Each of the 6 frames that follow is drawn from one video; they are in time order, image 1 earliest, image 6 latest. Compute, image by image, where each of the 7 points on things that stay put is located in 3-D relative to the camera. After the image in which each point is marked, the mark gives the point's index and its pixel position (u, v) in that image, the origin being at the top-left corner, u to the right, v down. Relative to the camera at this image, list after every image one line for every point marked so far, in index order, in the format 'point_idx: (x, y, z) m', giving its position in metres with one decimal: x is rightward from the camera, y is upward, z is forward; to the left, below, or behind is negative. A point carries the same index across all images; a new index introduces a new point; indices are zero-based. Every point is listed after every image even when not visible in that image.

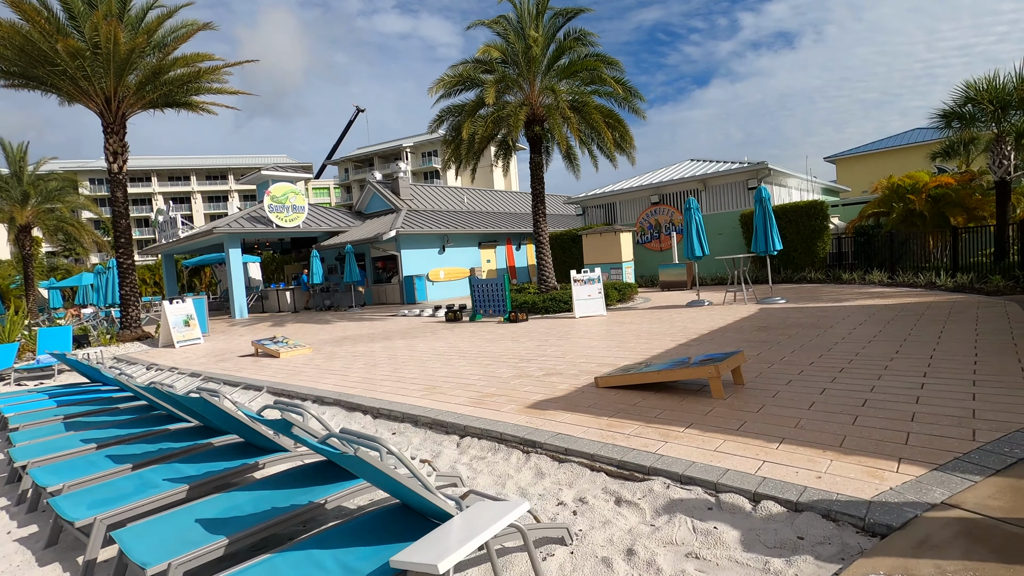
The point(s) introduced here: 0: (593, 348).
0: (+1.3, -1.0, +8.8) m
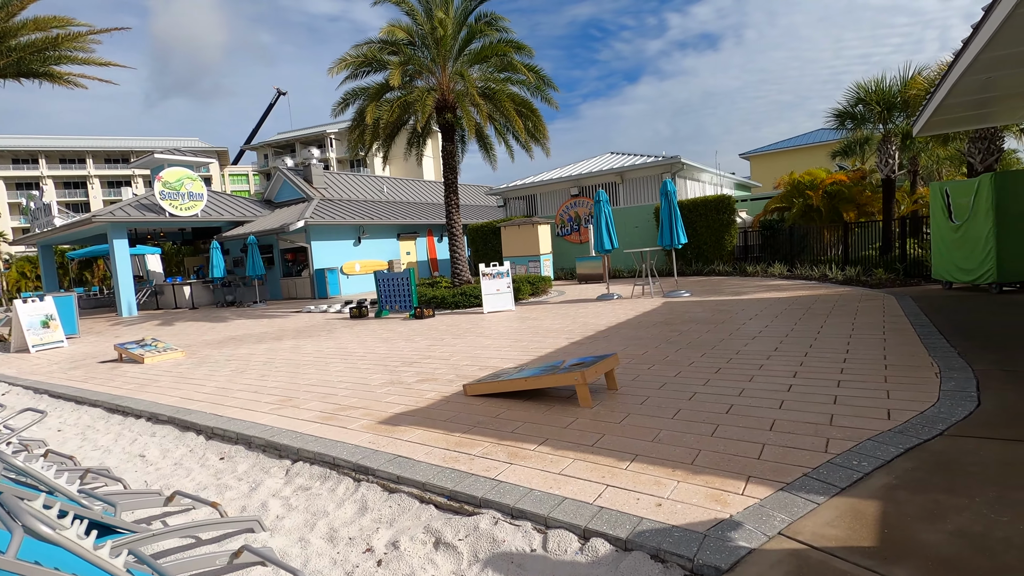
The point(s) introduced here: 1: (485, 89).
0: (-0.4, -0.9, +8.3) m
1: (-0.8, +6.1, +16.4) m
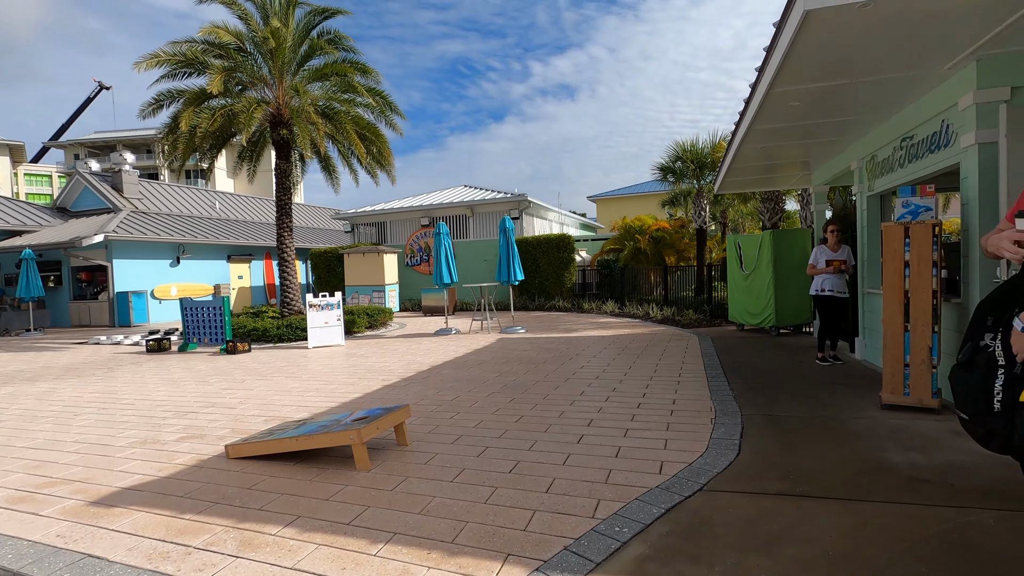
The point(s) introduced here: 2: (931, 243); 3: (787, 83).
0: (-3.1, -1.4, +7.3) m
1: (-5.4, +5.2, +15.5) m
2: (+3.7, +0.4, +4.7) m
3: (+2.6, +2.0, +5.1) m
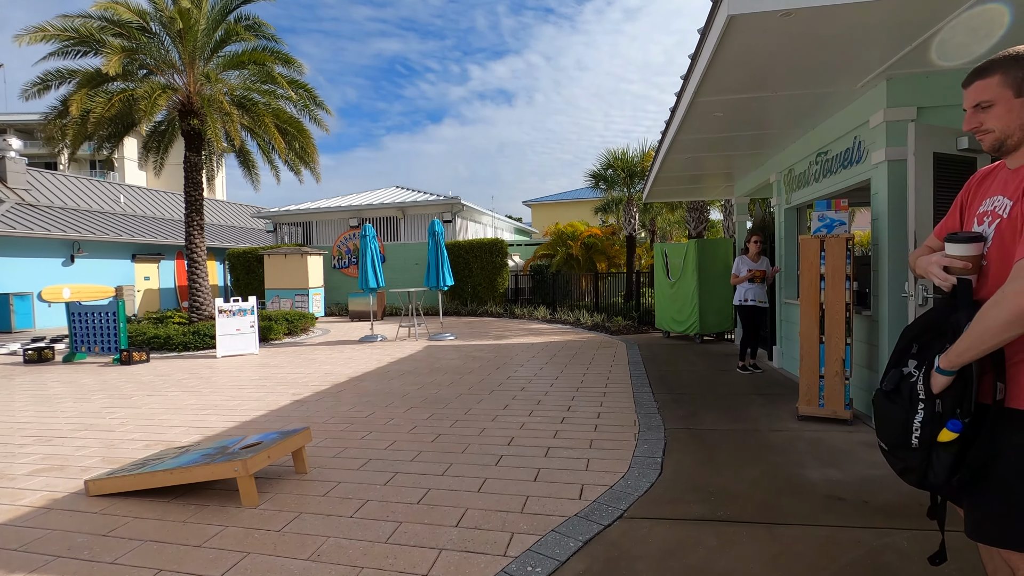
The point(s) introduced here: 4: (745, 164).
0: (-4.1, -1.5, +6.6) m
1: (-7.3, +5.1, +14.4) m
2: (+3.0, +0.3, +4.8) m
3: (+1.9, +1.9, +5.1) m
4: (+3.7, +2.0, +8.6) m
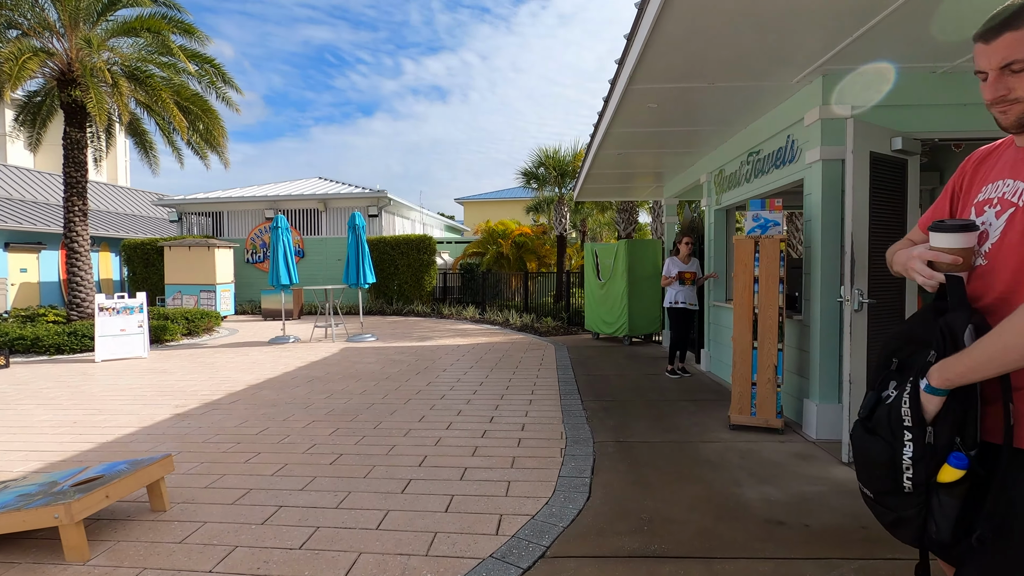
0: (-5.0, -1.4, +5.5) m
1: (-9.1, +5.2, +12.9) m
2: (+2.3, +0.3, +4.6) m
3: (+1.2, +1.8, +4.7) m
4: (+2.6, +2.0, +8.4) m
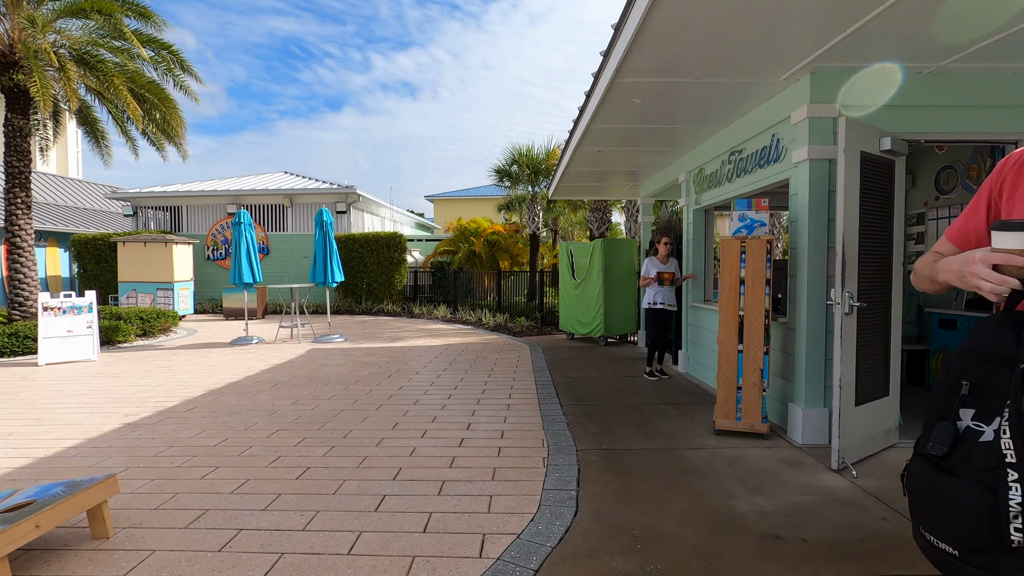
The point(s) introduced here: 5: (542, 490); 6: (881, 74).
0: (-5.2, -1.4, +5.0) m
1: (-9.7, +5.3, +12.1) m
2: (+2.1, +0.2, +4.5) m
3: (+1.0, +1.8, +4.6) m
4: (+2.2, +2.0, +8.3) m
5: (+0.2, -1.4, +3.6) m
6: (+2.9, +1.7, +4.3) m
